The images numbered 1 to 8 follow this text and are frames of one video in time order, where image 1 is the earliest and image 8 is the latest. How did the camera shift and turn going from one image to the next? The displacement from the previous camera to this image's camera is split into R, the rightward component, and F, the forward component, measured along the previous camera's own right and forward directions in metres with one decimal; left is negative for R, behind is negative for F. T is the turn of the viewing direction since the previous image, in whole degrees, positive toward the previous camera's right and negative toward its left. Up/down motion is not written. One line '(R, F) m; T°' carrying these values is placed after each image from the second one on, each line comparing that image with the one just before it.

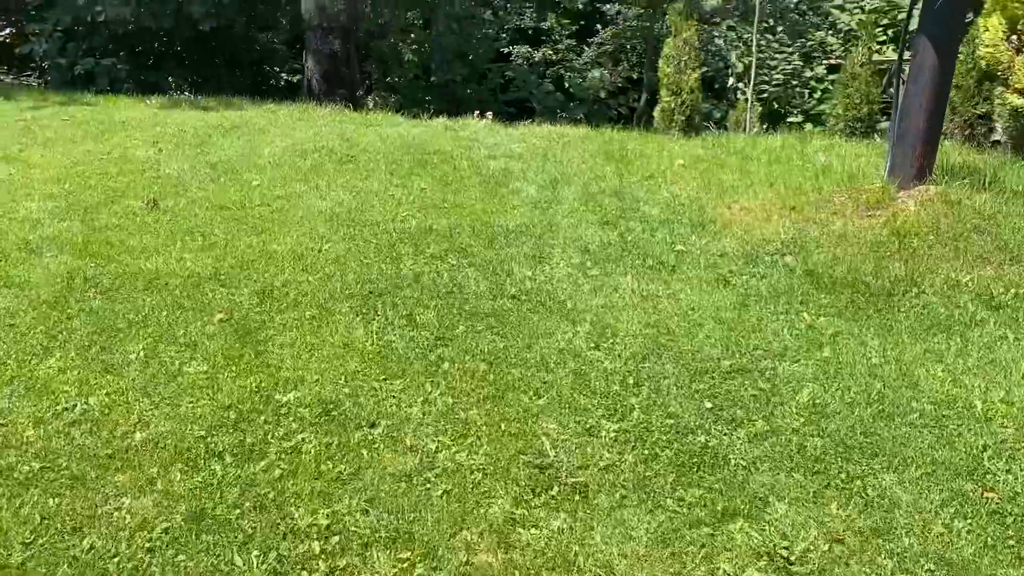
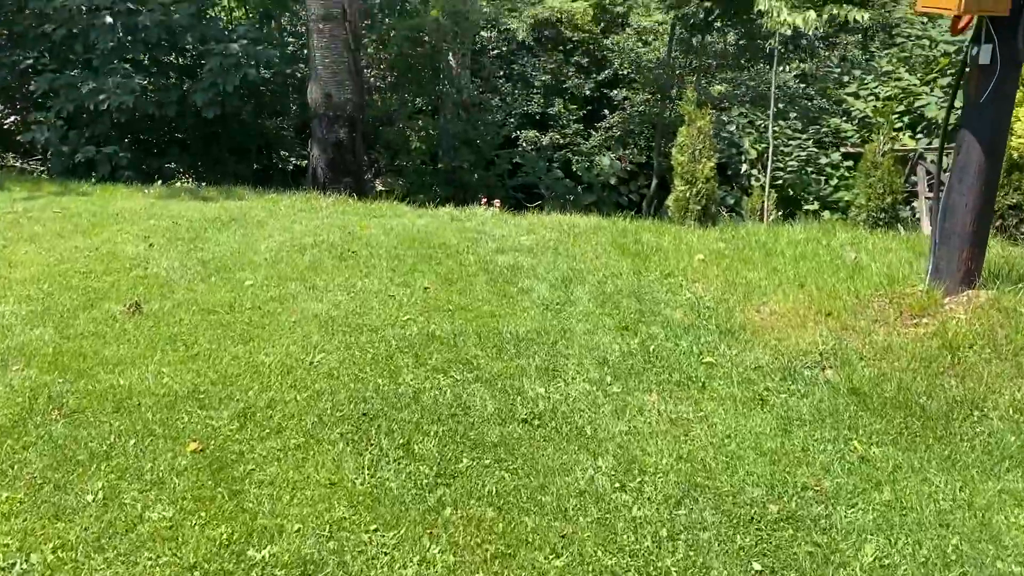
(0.0, +0.3) m; 0°
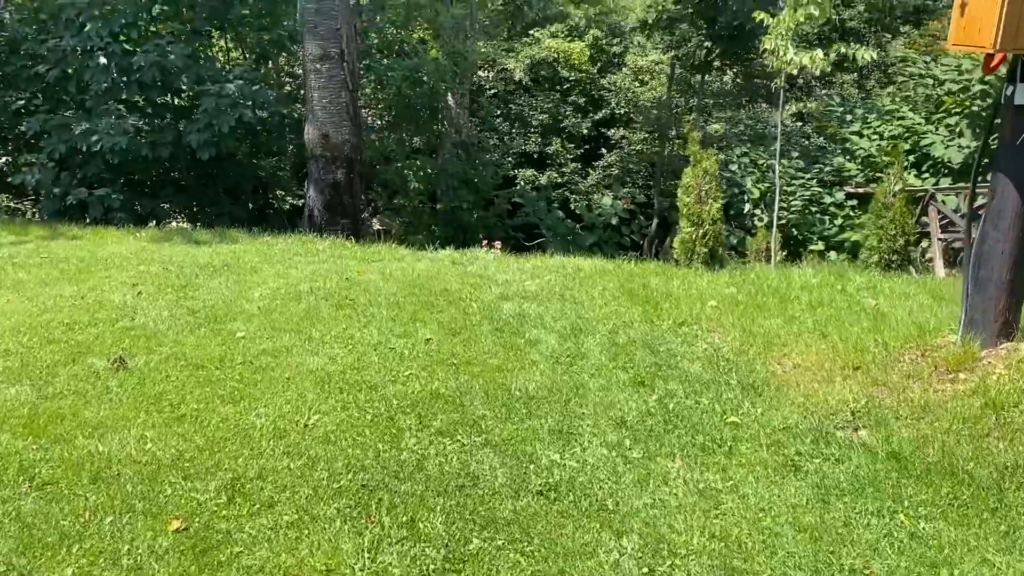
(0.0, +0.2) m; 0°
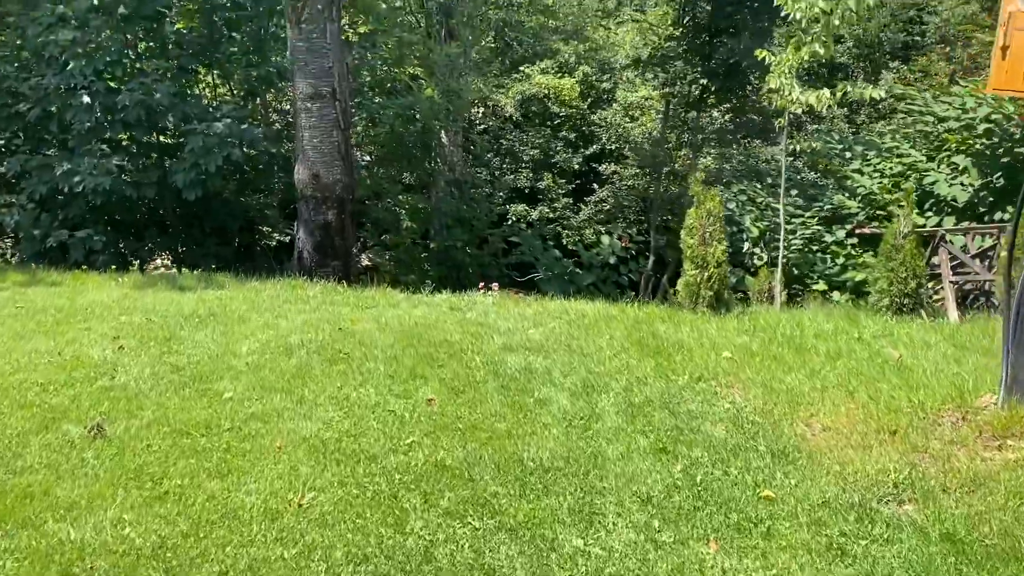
(-0.1, +0.2) m; +1°
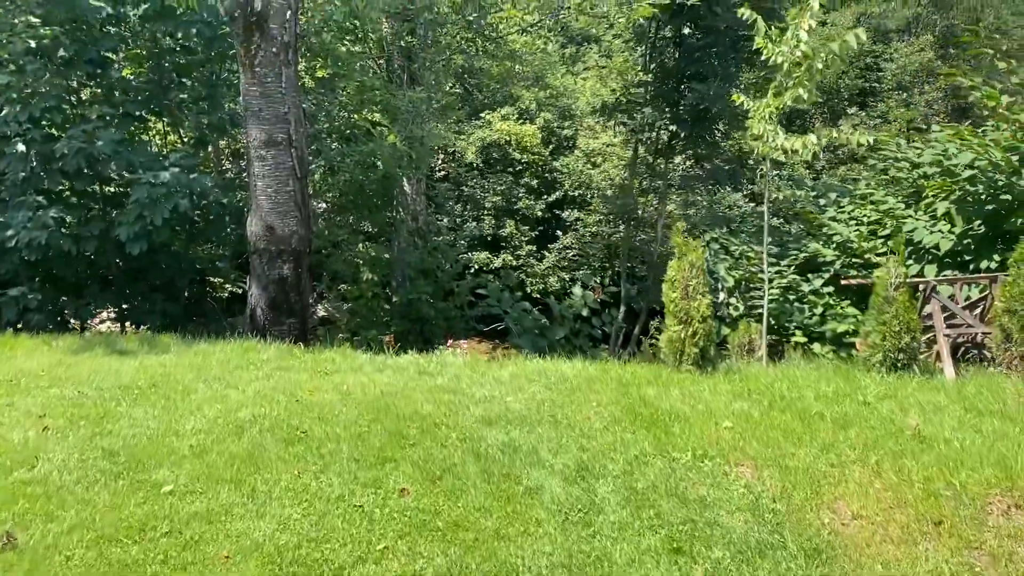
(-0.1, +0.3) m; +3°
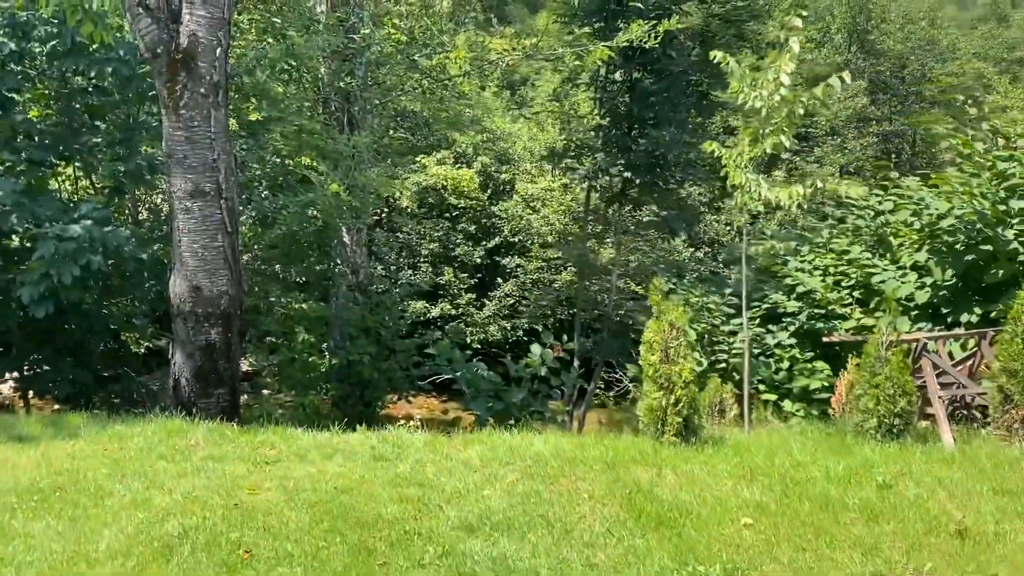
(-0.2, +0.5) m; +5°
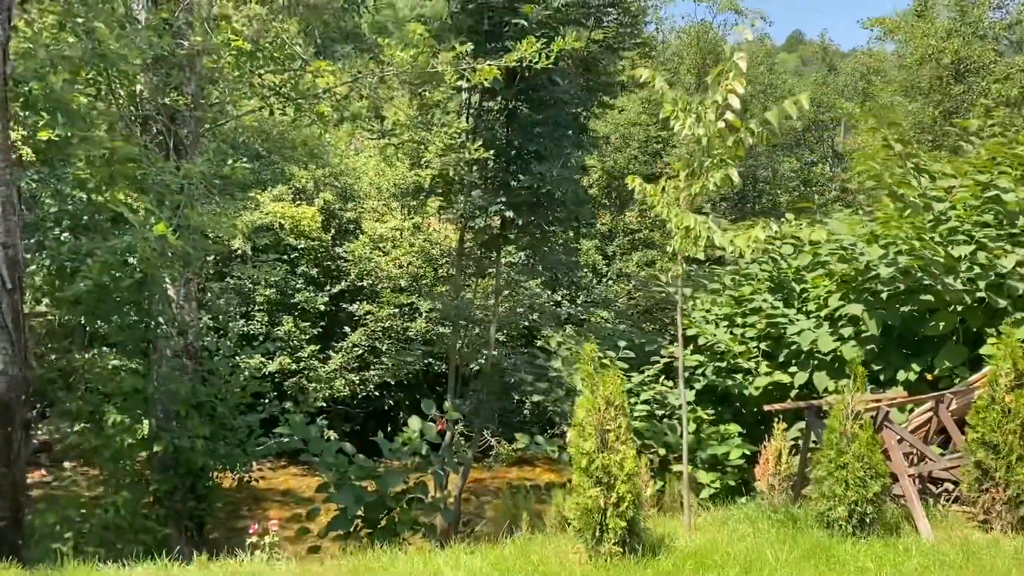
(-0.2, +1.0) m; +11°
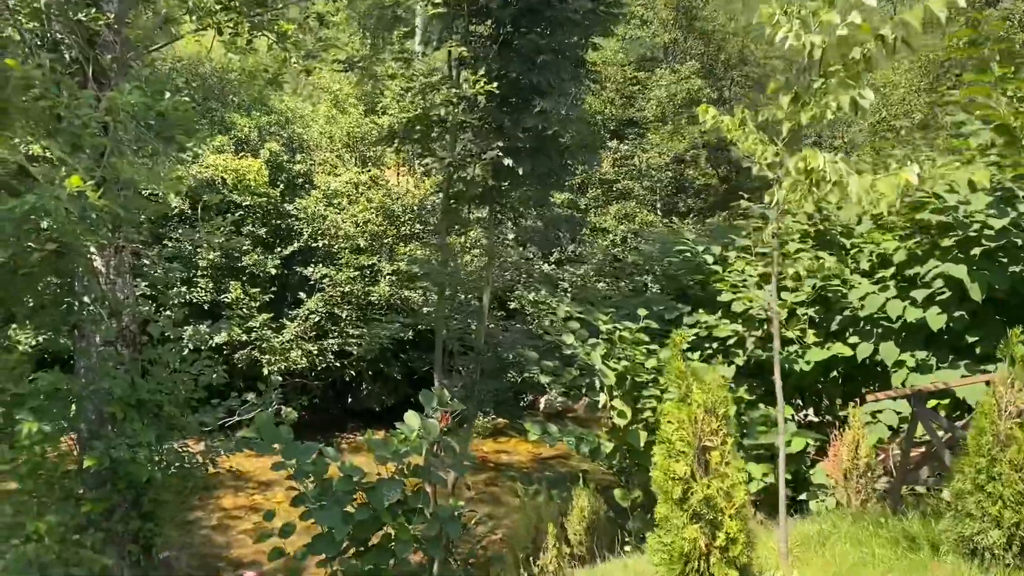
(-0.4, +1.0) m; +4°
